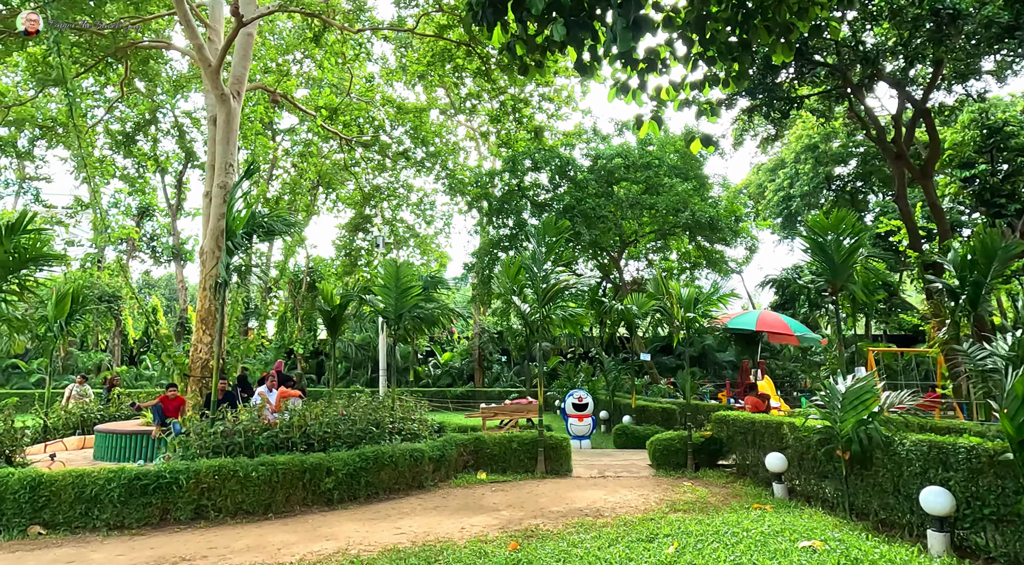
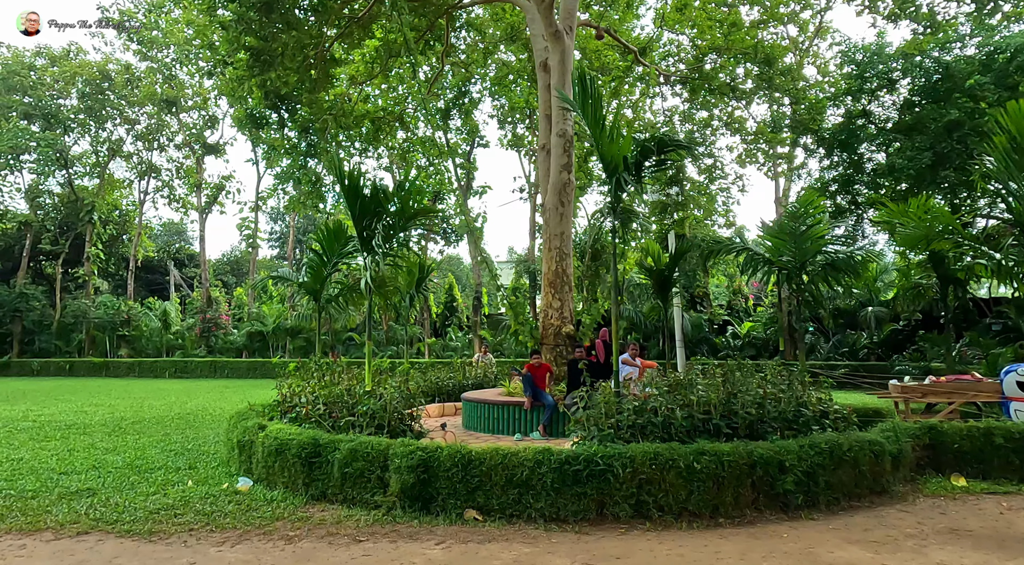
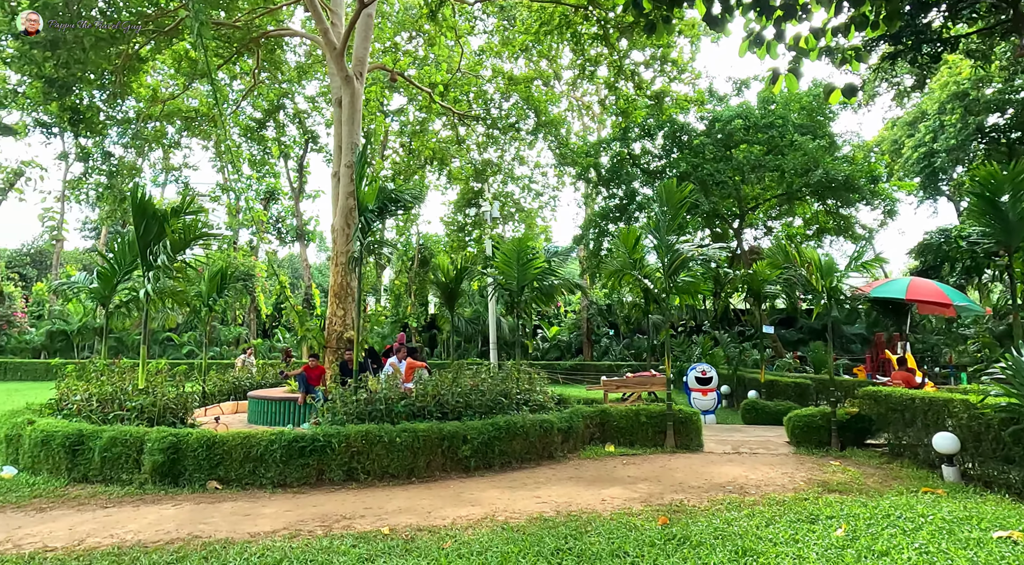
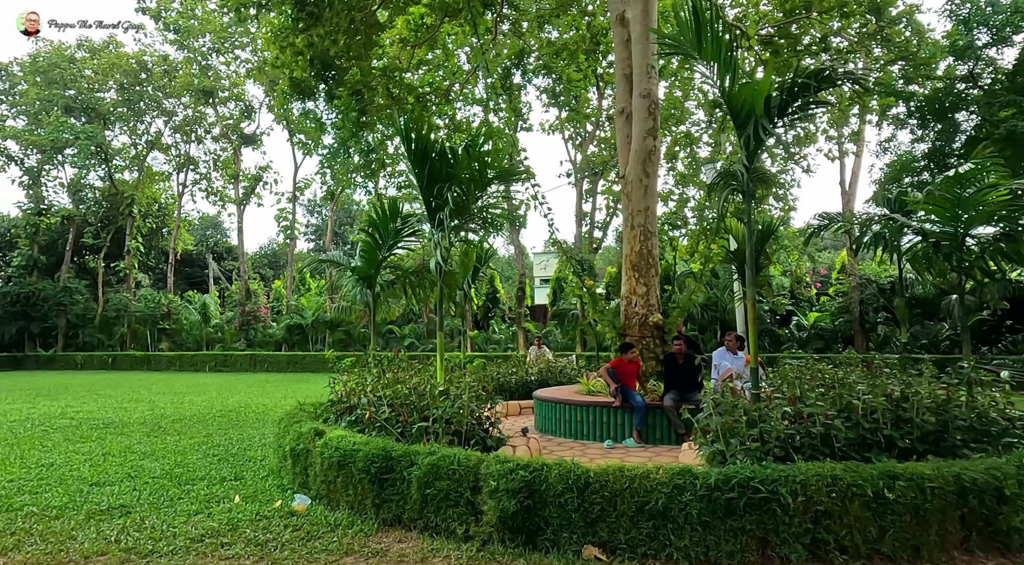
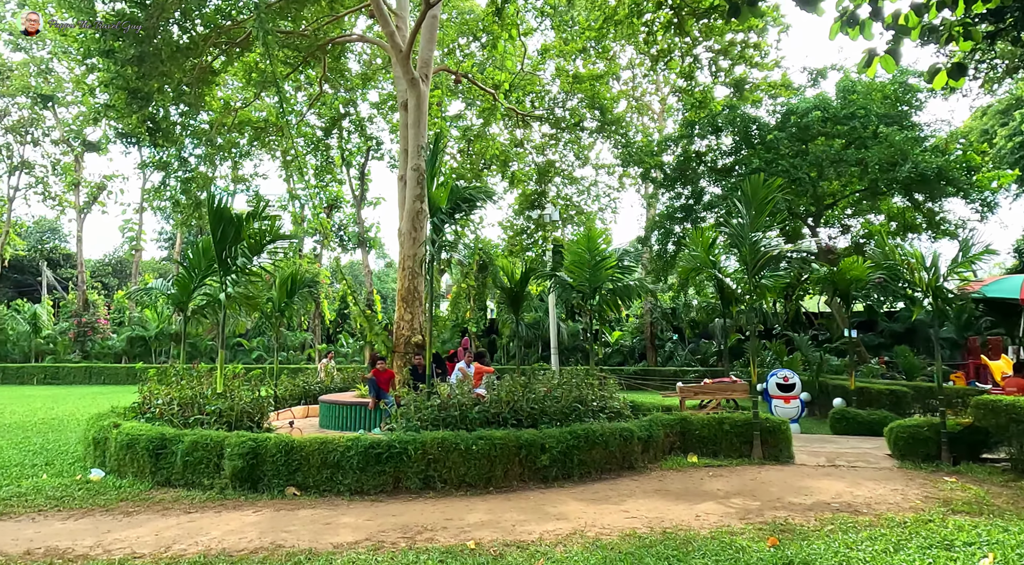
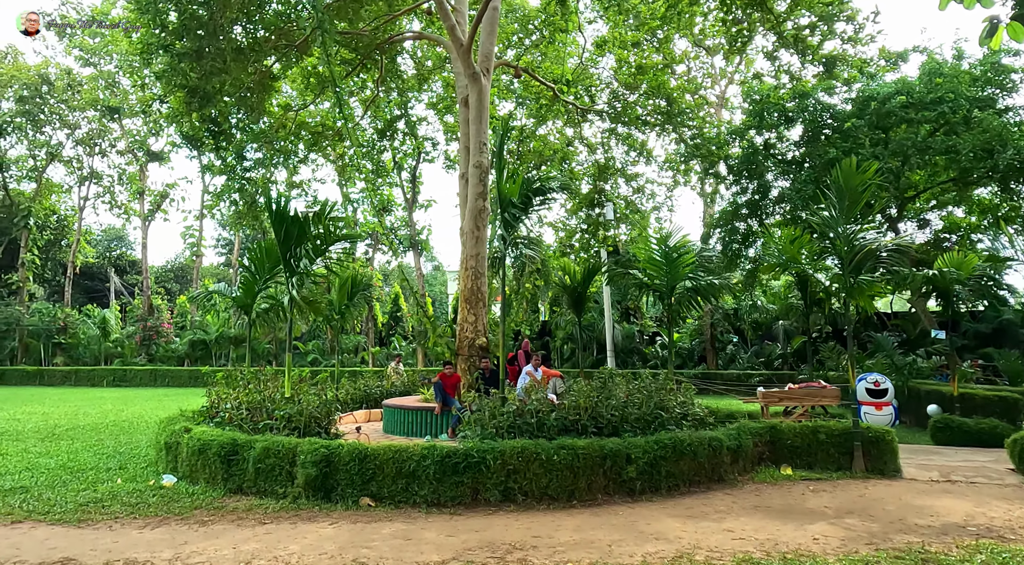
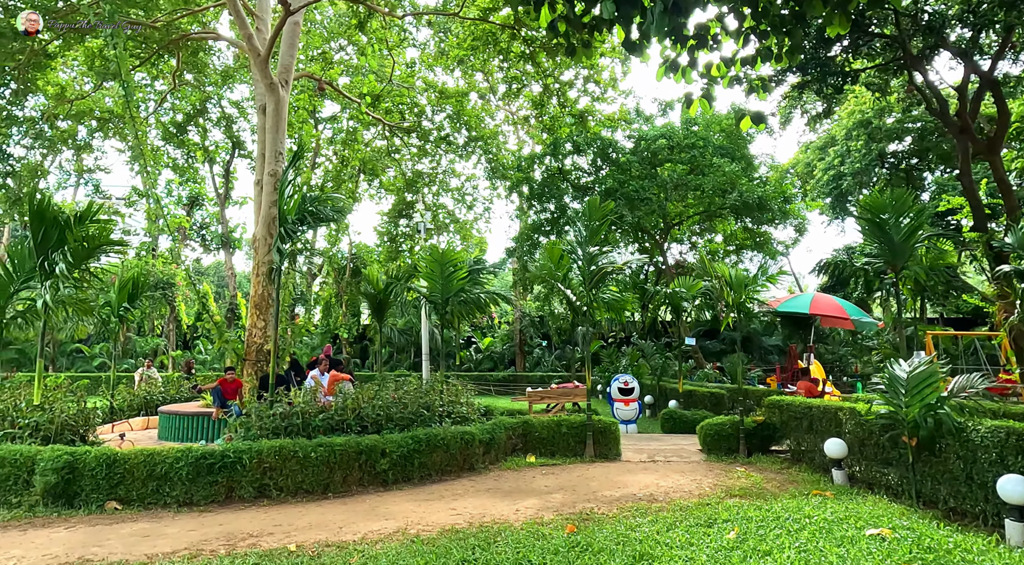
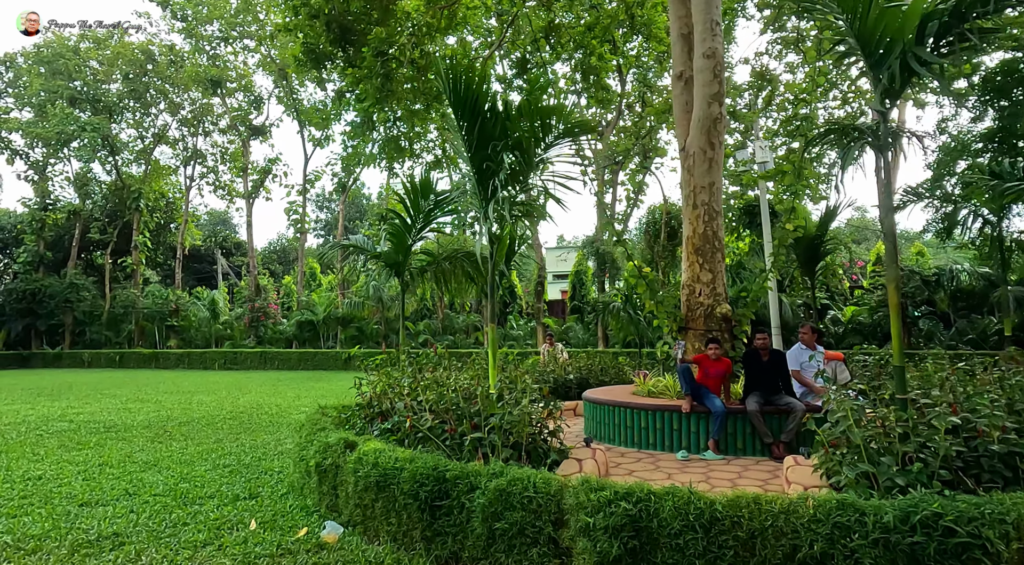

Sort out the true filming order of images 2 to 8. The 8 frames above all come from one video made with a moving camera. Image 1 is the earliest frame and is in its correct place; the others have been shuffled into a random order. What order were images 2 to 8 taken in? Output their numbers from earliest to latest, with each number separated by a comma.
7, 3, 5, 6, 2, 4, 8
